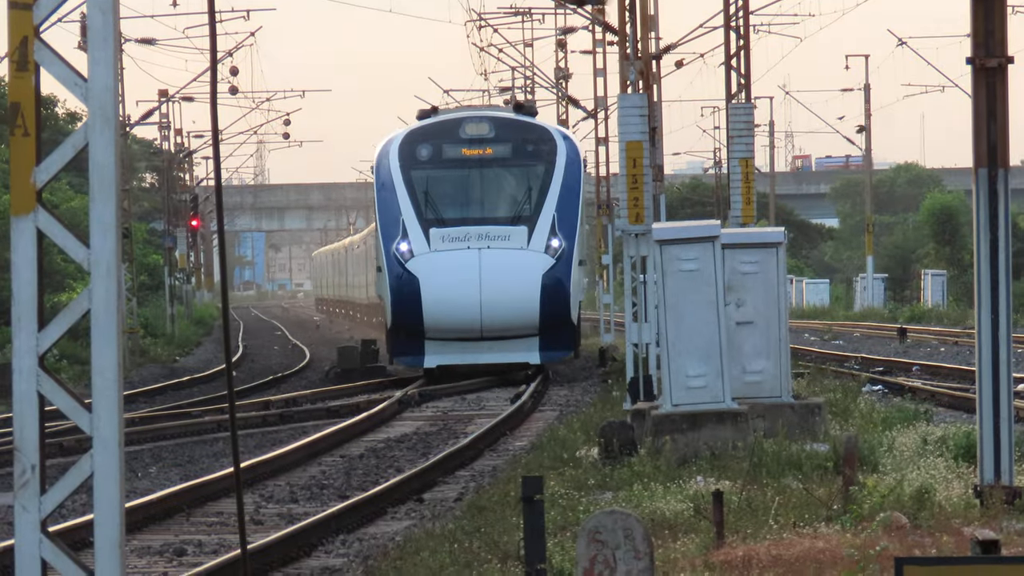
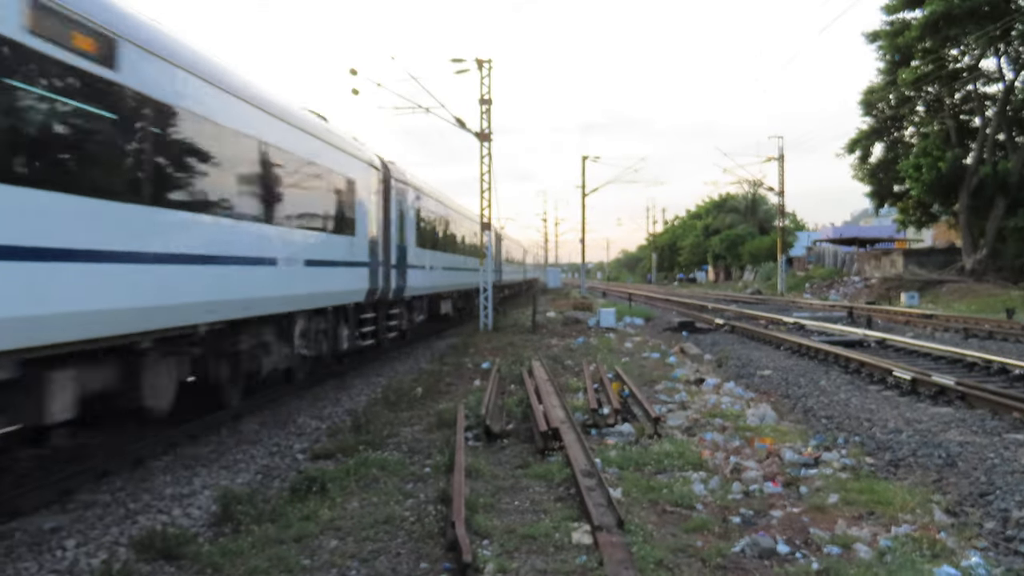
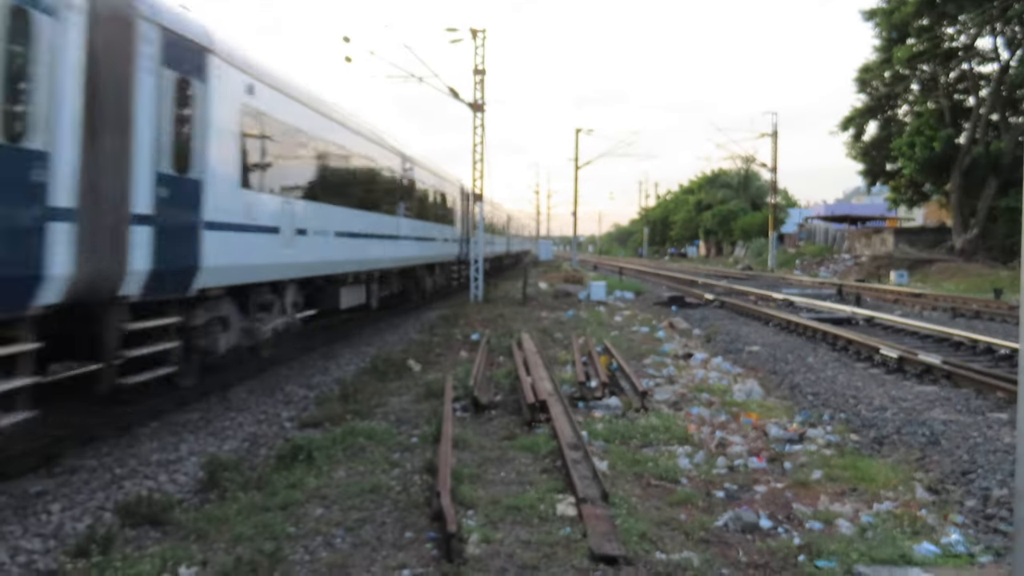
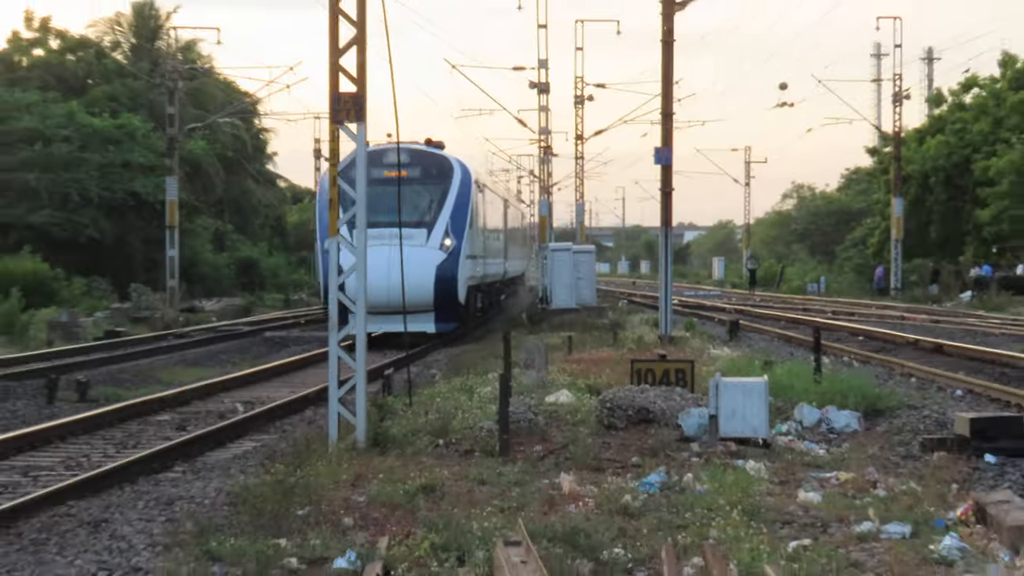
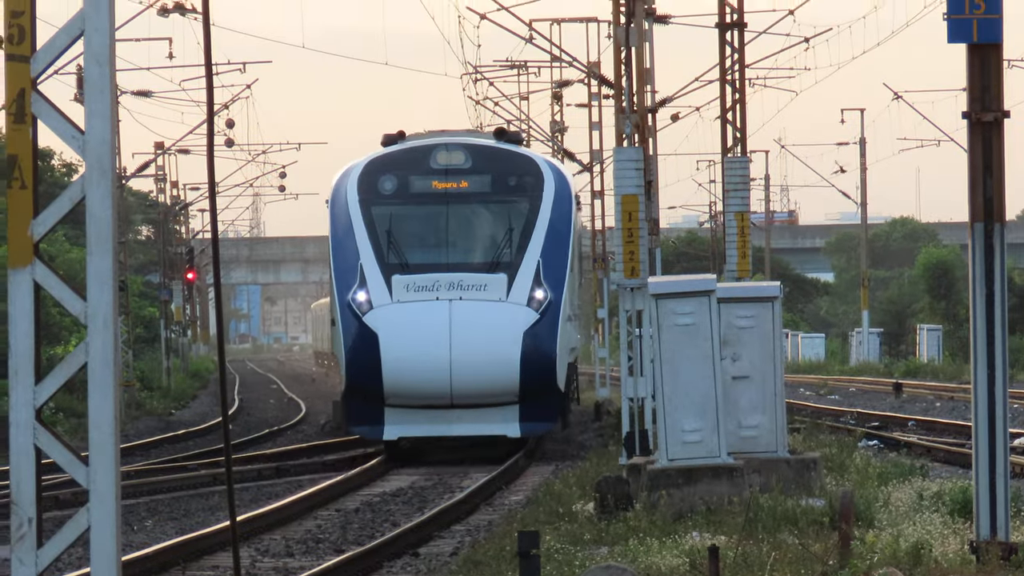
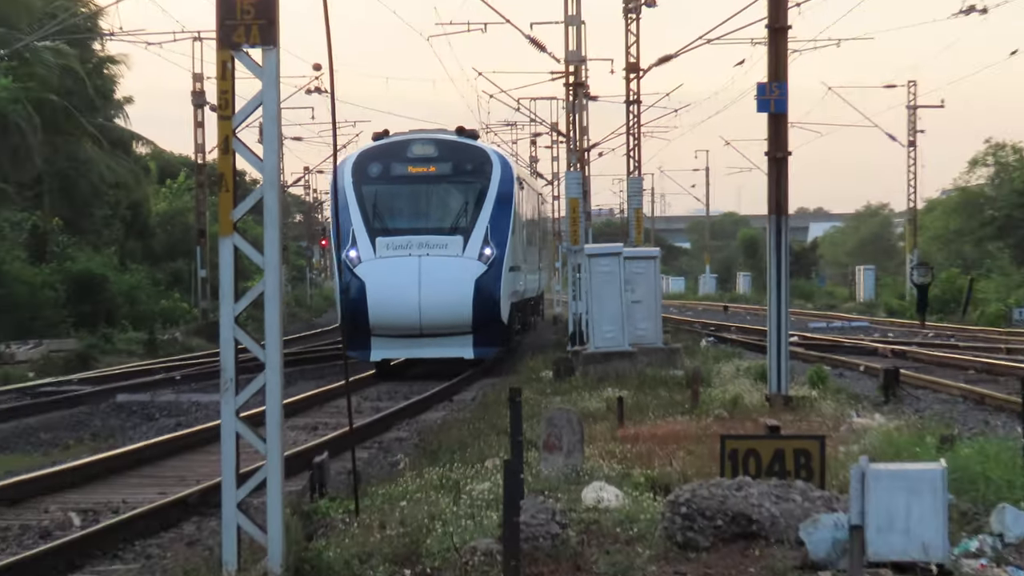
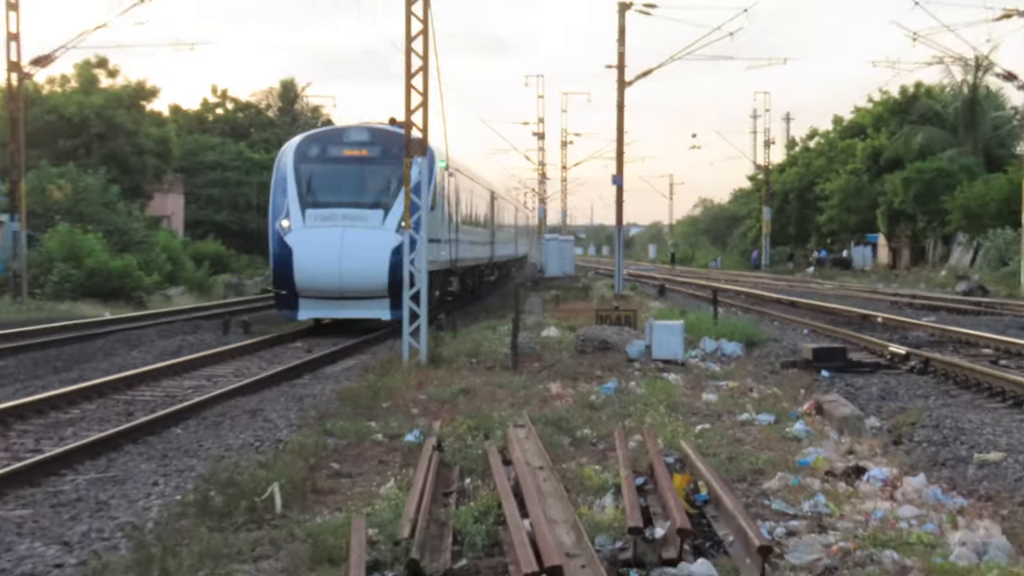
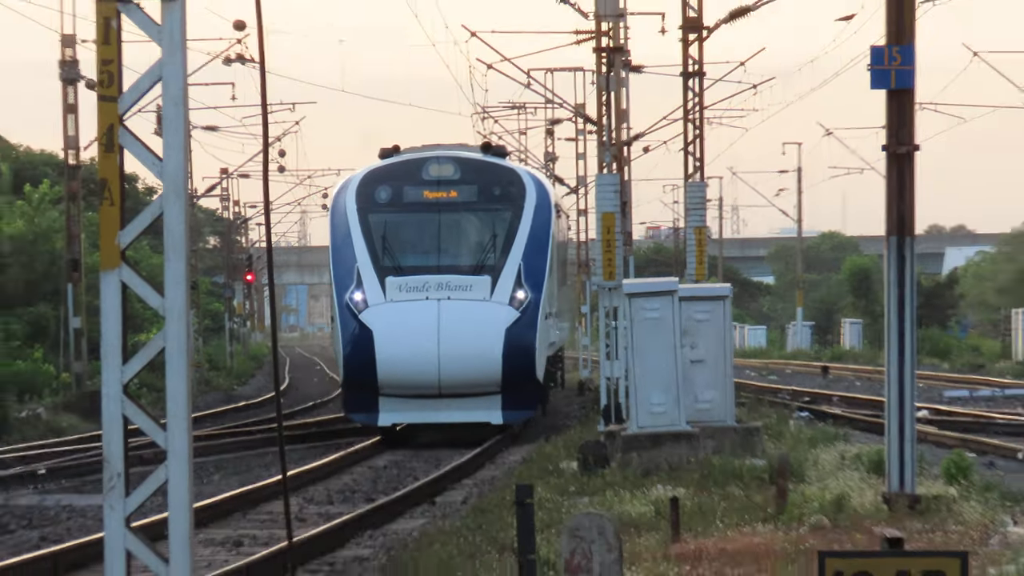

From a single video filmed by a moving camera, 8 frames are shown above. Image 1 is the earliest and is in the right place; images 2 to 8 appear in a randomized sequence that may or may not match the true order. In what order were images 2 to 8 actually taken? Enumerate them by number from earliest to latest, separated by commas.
5, 8, 6, 4, 7, 3, 2
